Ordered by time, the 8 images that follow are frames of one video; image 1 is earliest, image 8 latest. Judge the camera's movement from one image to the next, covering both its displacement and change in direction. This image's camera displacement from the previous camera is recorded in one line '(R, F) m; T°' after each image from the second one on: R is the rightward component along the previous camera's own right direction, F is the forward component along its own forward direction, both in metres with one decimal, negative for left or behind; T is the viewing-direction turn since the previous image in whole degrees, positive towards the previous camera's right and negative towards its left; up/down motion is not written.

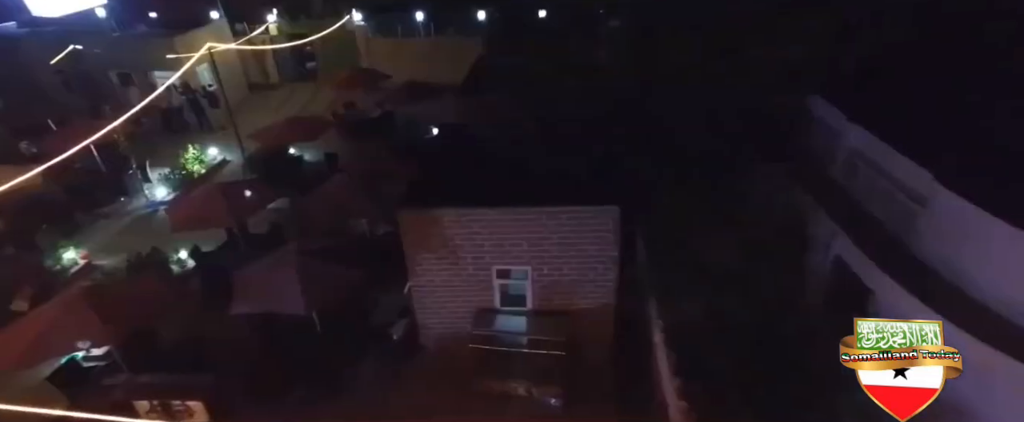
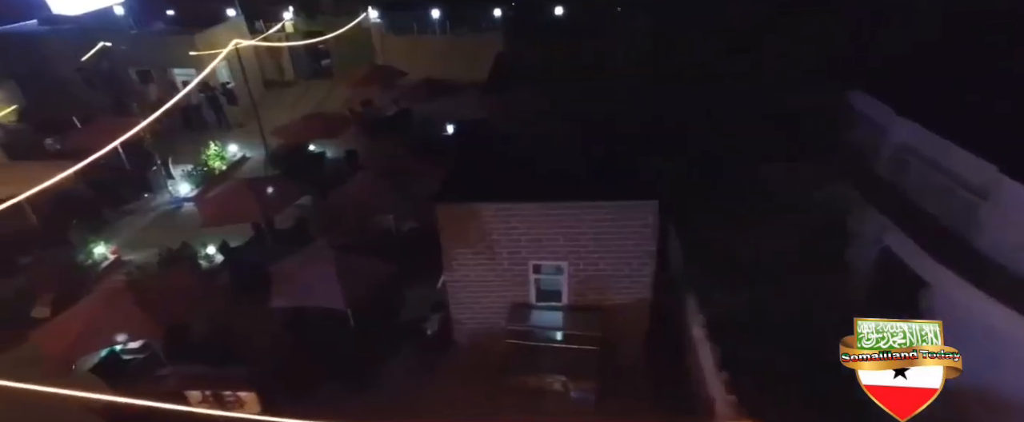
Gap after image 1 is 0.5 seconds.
(-0.3, 0.0) m; -1°
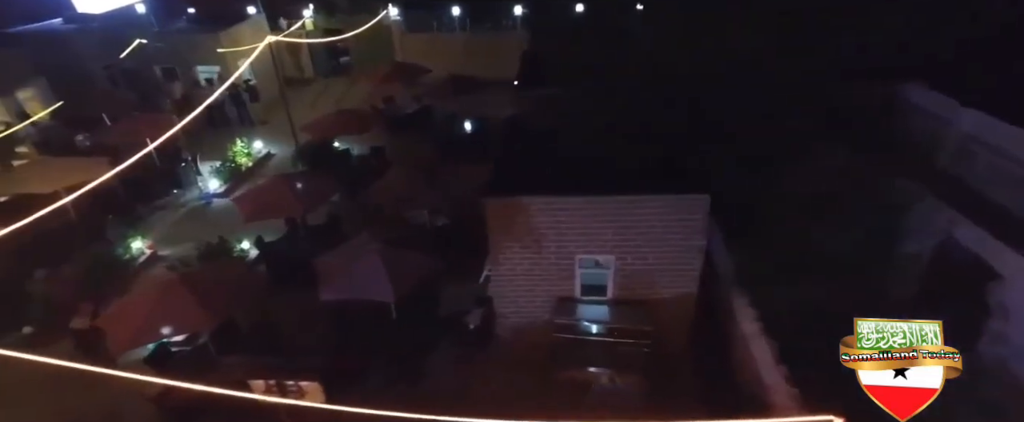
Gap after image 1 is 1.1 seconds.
(-0.4, 0.0) m; -1°
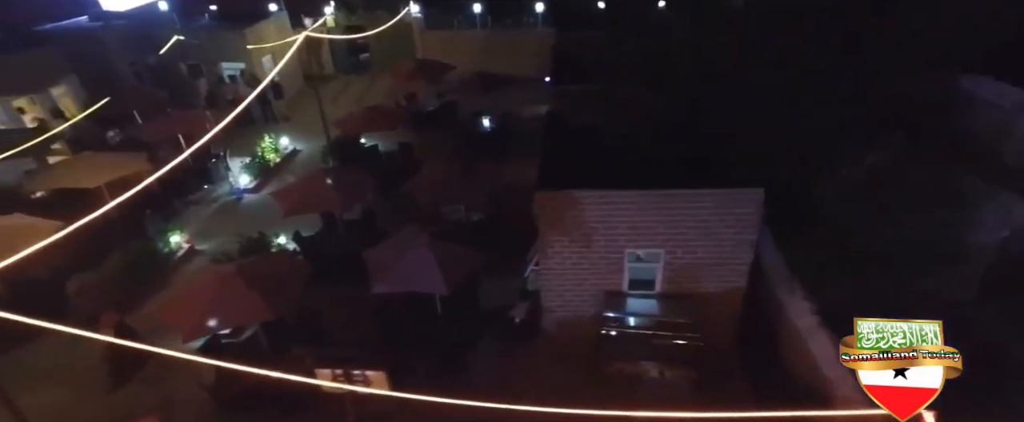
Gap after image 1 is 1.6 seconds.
(-0.5, -0.1) m; -1°
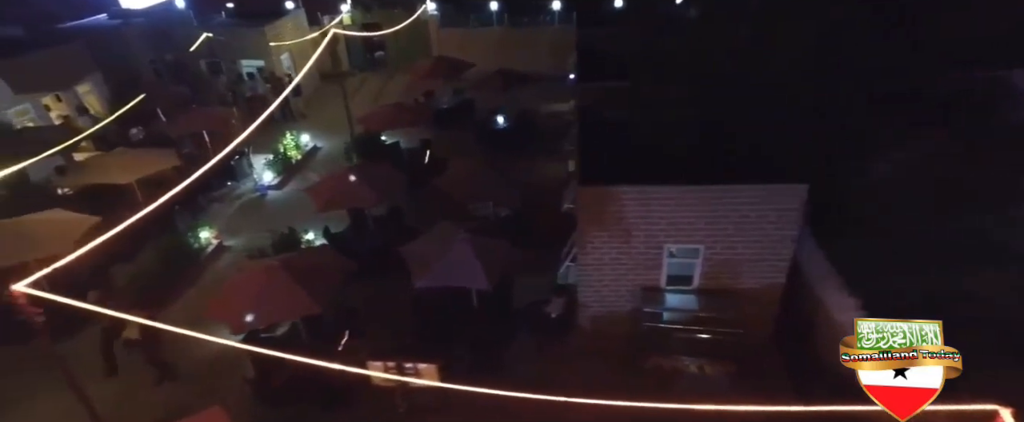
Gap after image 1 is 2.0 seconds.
(-0.4, 0.0) m; 0°
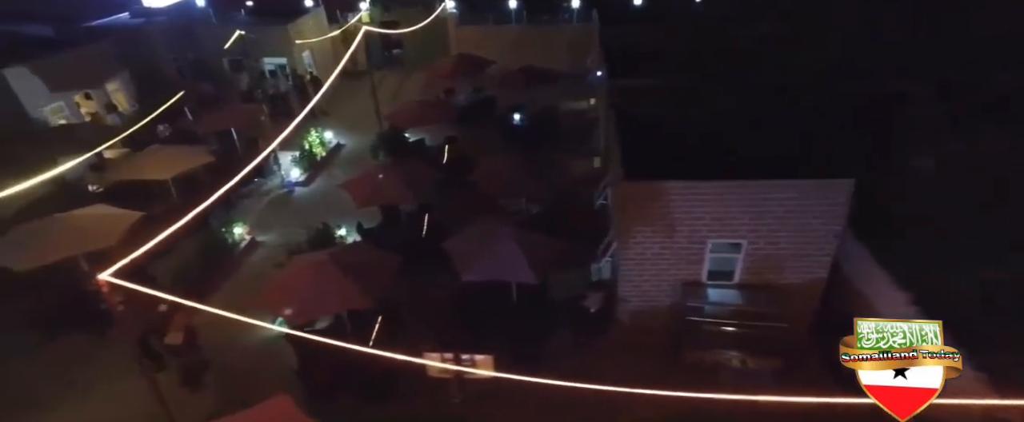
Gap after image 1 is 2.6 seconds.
(-0.4, -0.1) m; -1°
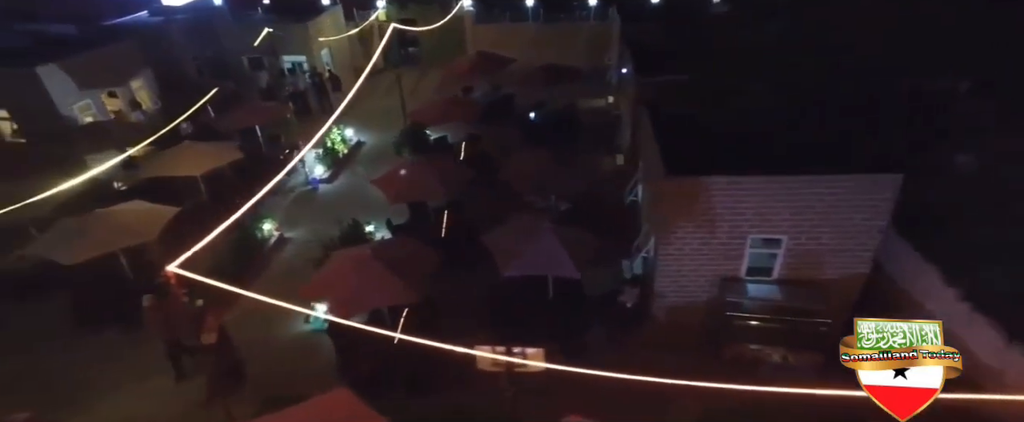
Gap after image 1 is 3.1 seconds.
(-0.4, 0.0) m; 0°
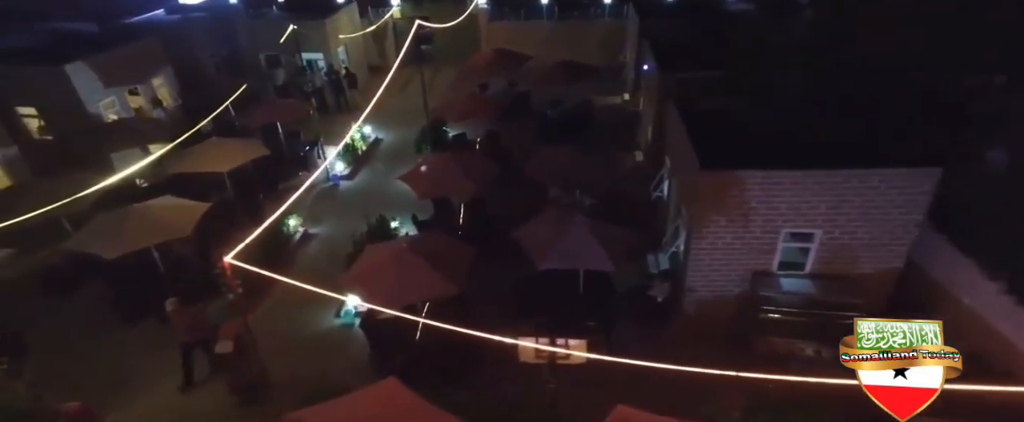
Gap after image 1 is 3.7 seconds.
(-0.3, -0.1) m; 0°
